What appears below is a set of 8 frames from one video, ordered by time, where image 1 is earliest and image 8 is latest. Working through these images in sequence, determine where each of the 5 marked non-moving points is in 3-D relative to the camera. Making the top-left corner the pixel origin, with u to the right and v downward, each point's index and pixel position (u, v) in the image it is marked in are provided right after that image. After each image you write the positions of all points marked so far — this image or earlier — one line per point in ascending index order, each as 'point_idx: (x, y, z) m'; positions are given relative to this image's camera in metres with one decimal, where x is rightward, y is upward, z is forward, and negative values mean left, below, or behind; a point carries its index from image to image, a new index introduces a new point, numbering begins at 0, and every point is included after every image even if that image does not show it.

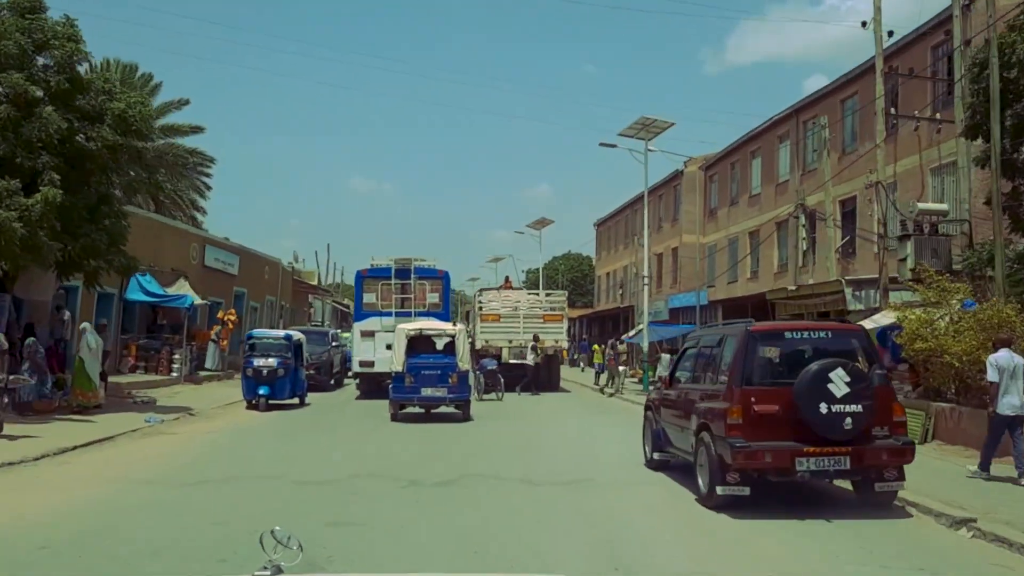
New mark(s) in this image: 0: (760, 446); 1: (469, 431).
0: (+1.9, -1.2, +7.9) m
1: (-0.8, -2.5, +17.3) m
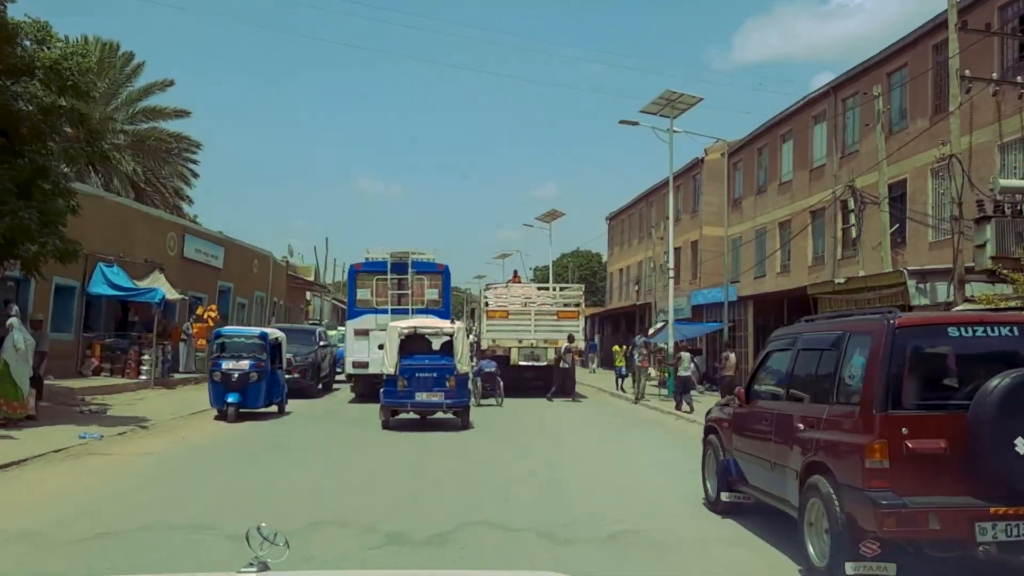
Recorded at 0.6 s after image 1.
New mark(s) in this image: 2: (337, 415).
0: (+2.0, -1.1, +5.1) m
1: (-0.6, -2.3, +14.5) m
2: (-3.3, -2.4, +19.2) m
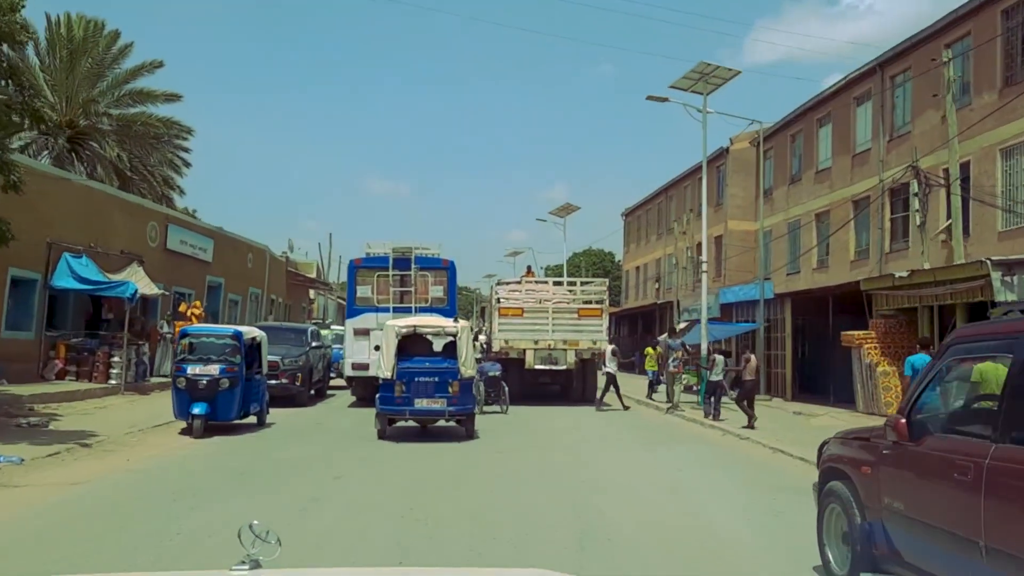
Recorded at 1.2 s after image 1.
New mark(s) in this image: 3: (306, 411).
0: (+2.2, -1.0, +2.5) m
1: (-0.4, -2.2, +11.9) m
2: (-3.0, -2.3, +16.6) m
3: (-3.9, -2.3, +19.1) m
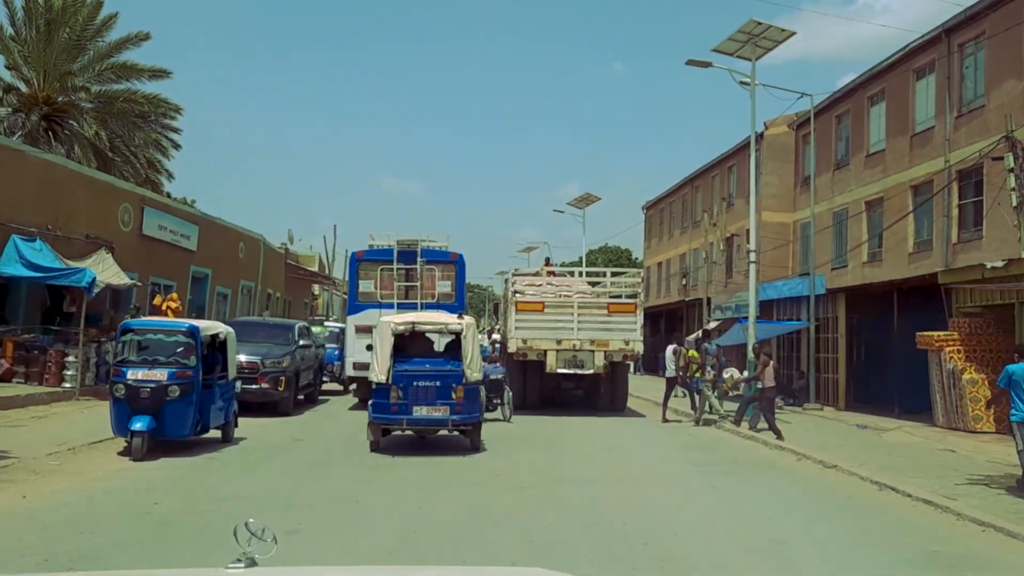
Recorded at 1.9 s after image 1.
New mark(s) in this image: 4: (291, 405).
0: (+2.3, -0.8, -0.5) m
1: (-0.2, -2.0, +9.0) m
2: (-2.8, -2.1, +13.7) m
3: (-3.5, -2.1, +16.2) m
4: (-3.8, -2.0, +17.6) m
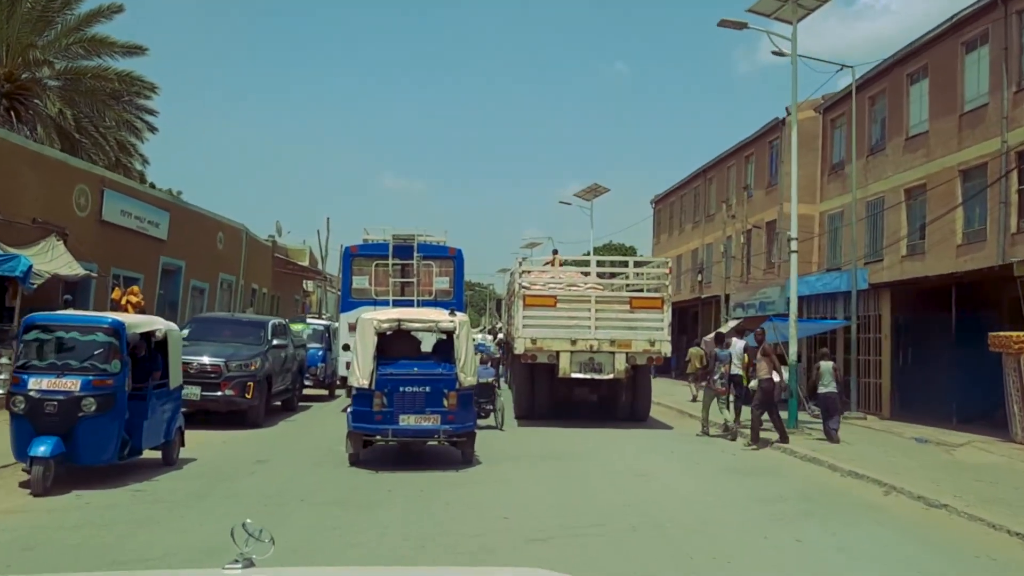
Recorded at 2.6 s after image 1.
0: (+2.4, -0.7, -3.0) m
1: (-0.1, -1.9, +6.4) m
2: (-2.7, -2.0, +11.2) m
3: (-3.4, -2.0, +13.7) m
4: (-3.7, -1.9, +15.1) m
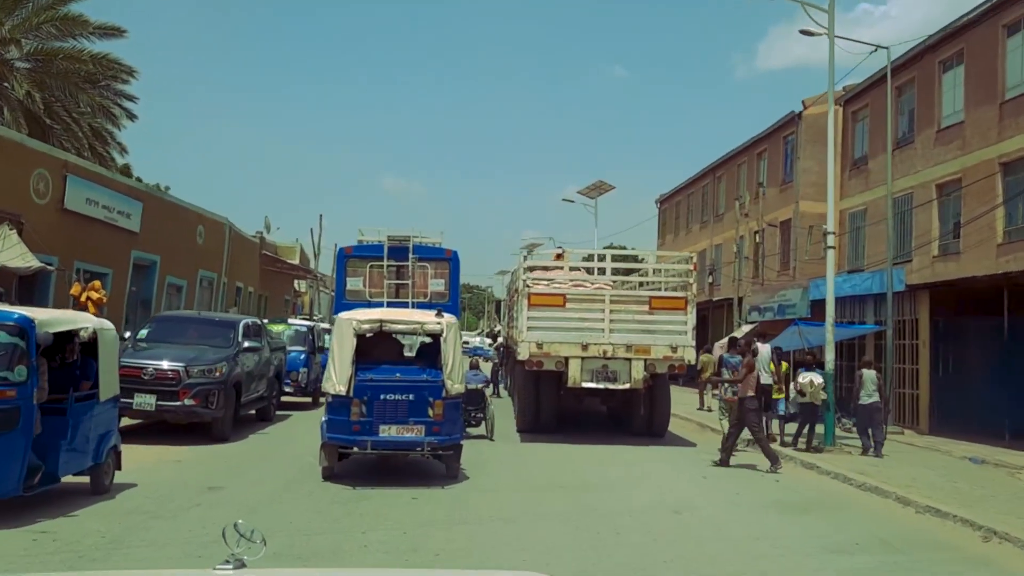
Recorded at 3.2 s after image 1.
0: (+2.5, -0.6, -4.9) m
1: (0.0, -1.8, +4.6) m
2: (-2.6, -1.9, +9.3) m
3: (-3.4, -1.9, +11.8) m
4: (-3.7, -1.8, +13.2) m
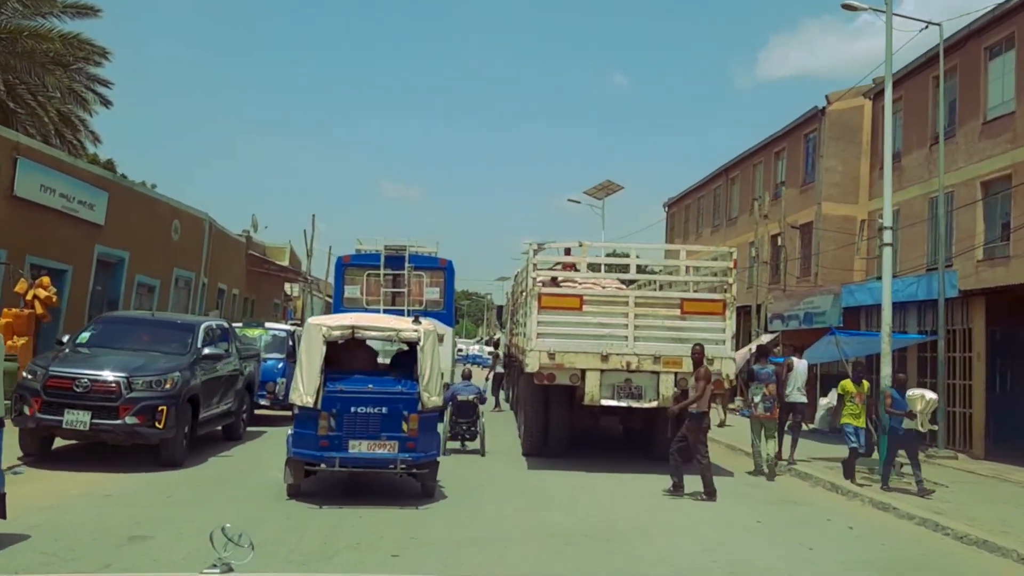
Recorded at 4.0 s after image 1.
0: (+2.6, -0.5, -7.0) m
1: (+0.1, -1.7, +2.5) m
2: (-2.5, -1.8, +7.2) m
3: (-3.3, -1.9, +9.7) m
4: (-3.6, -1.8, +11.1) m
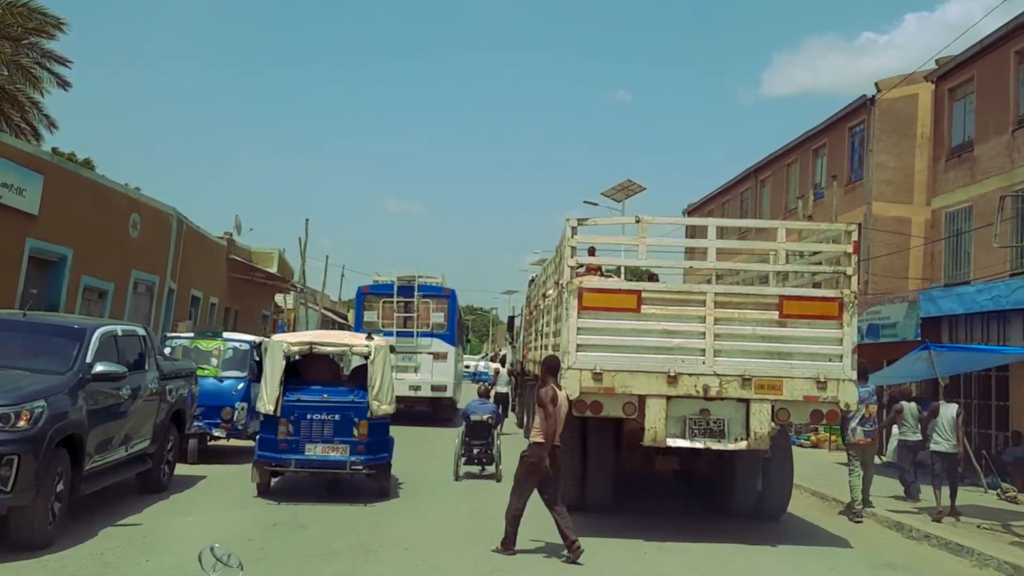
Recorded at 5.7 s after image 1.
0: (+2.8, -0.1, -10.4) m
1: (+0.3, -1.5, -1.0) m
2: (-2.3, -1.7, +3.8) m
3: (-3.1, -1.8, +6.3) m
4: (-3.4, -1.7, +7.7) m
